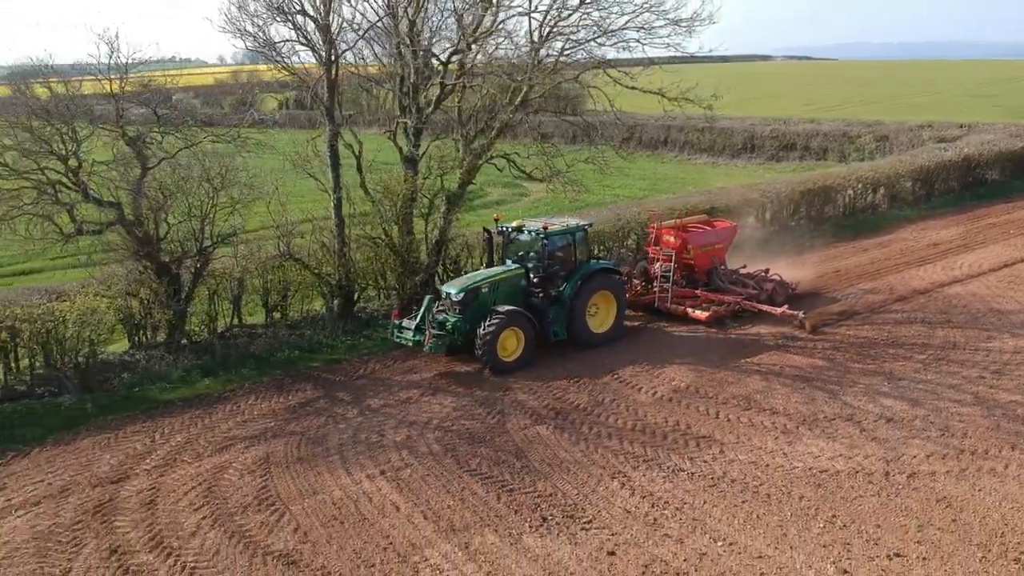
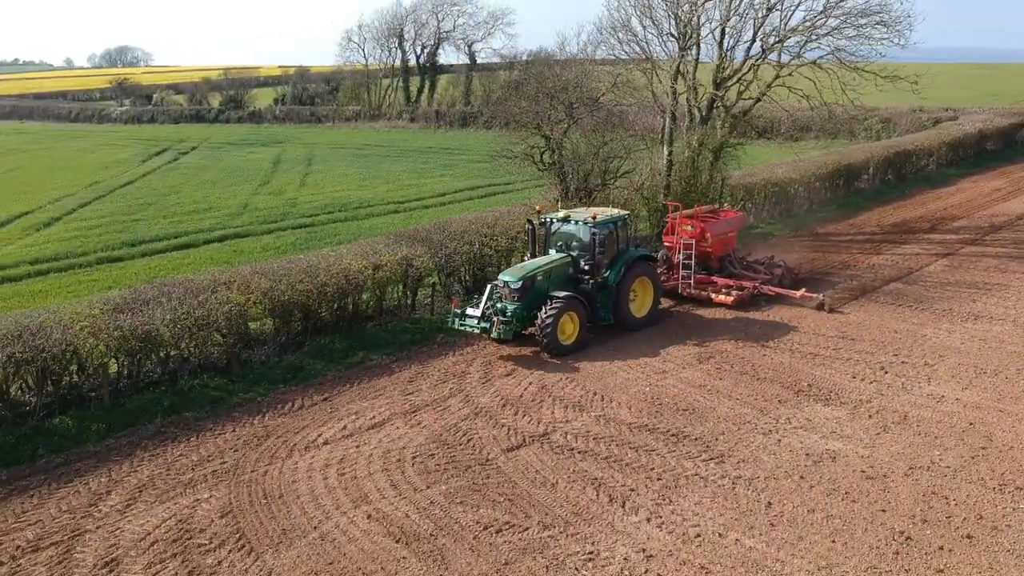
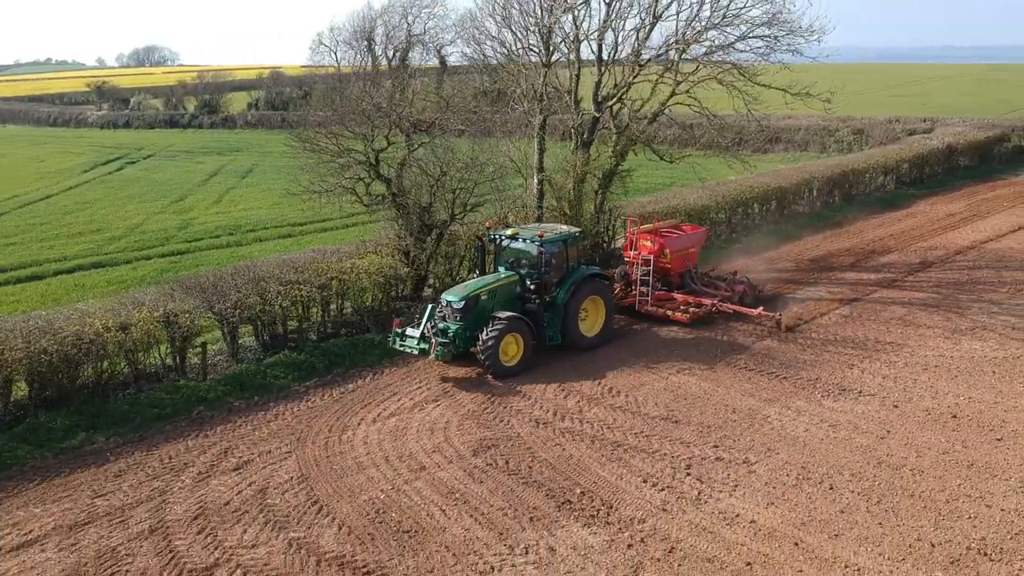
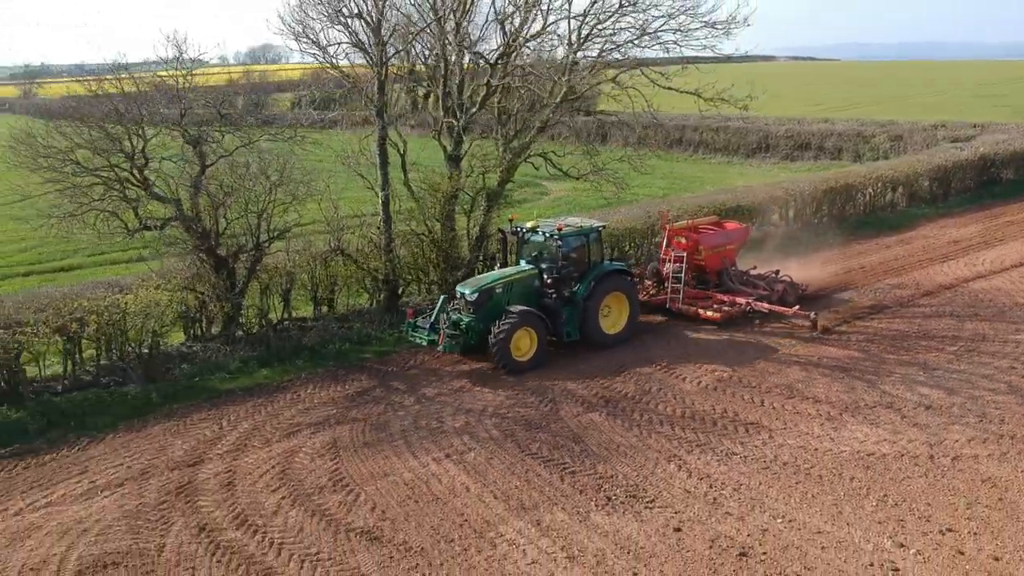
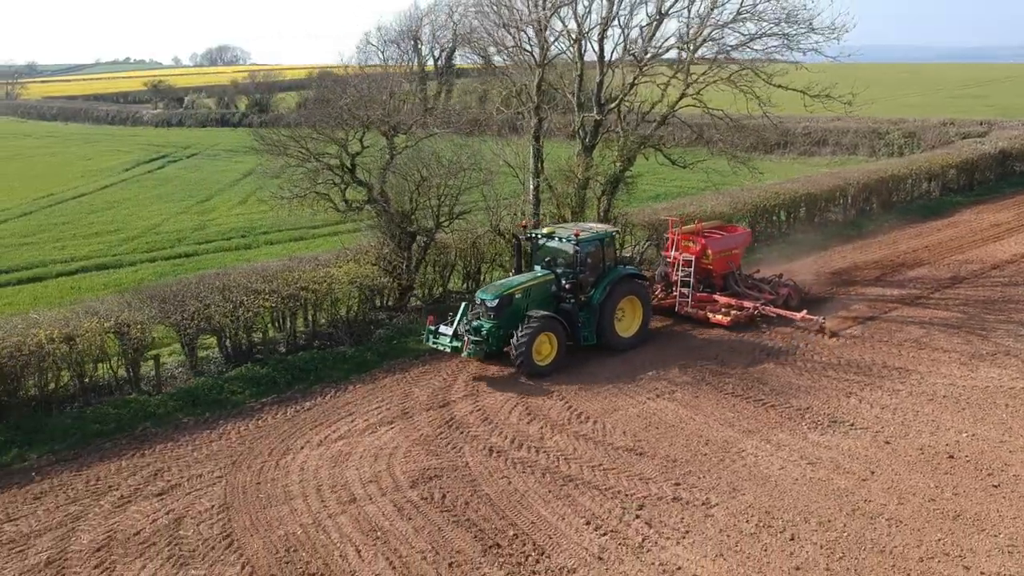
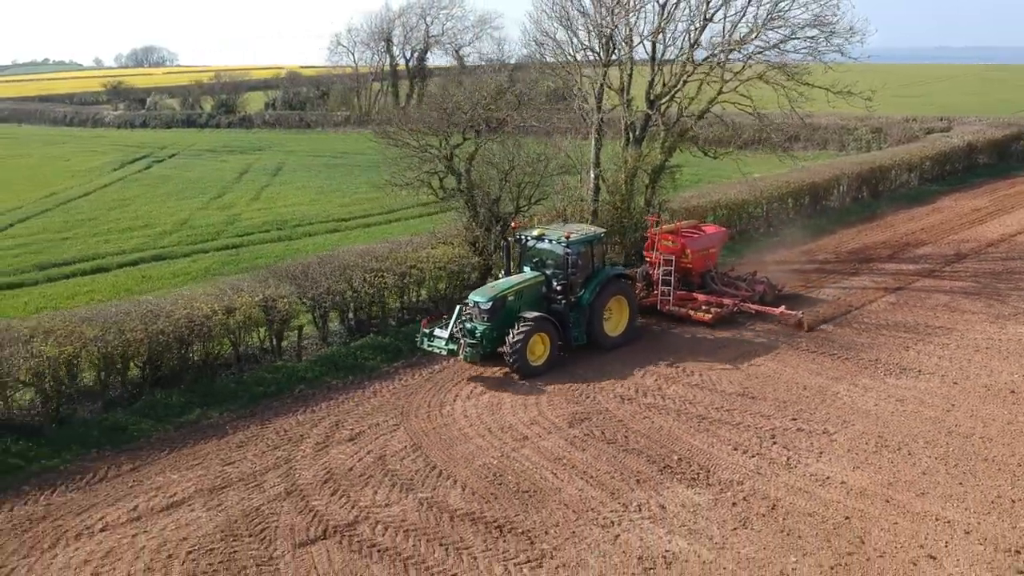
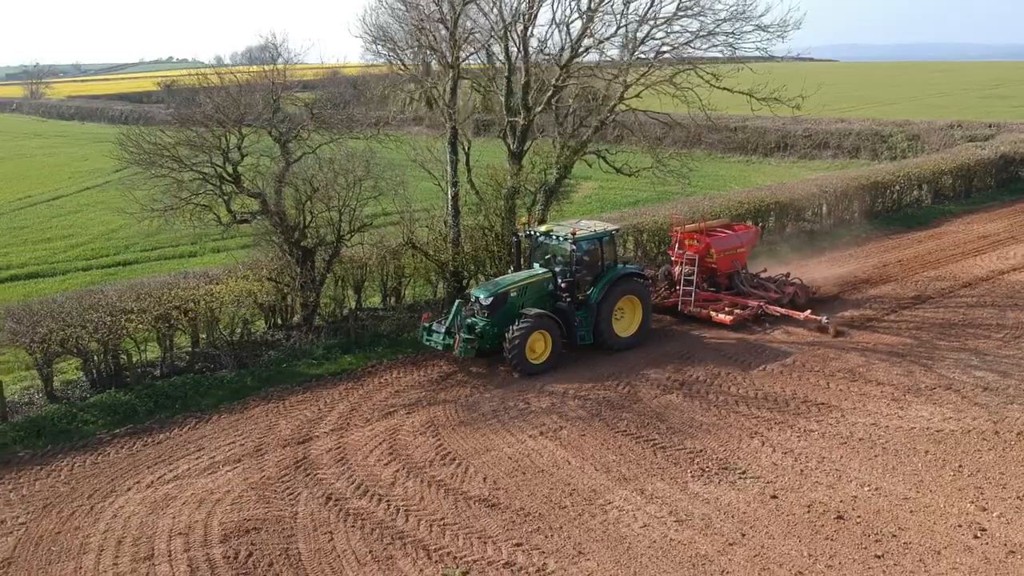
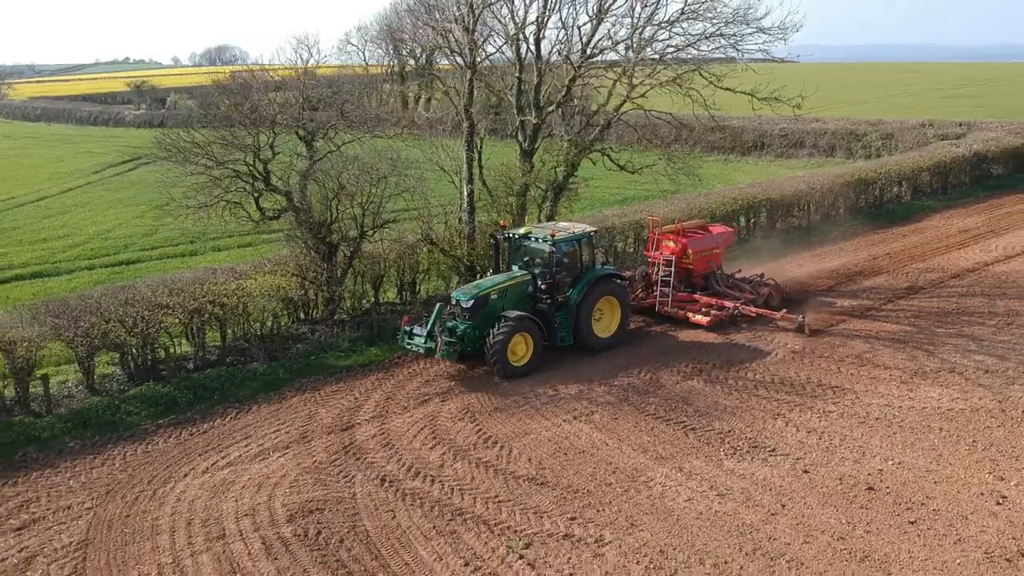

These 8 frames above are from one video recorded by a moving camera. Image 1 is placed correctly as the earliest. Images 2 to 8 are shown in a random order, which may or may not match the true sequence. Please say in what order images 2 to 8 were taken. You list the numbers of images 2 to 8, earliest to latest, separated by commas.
4, 7, 8, 5, 3, 6, 2
